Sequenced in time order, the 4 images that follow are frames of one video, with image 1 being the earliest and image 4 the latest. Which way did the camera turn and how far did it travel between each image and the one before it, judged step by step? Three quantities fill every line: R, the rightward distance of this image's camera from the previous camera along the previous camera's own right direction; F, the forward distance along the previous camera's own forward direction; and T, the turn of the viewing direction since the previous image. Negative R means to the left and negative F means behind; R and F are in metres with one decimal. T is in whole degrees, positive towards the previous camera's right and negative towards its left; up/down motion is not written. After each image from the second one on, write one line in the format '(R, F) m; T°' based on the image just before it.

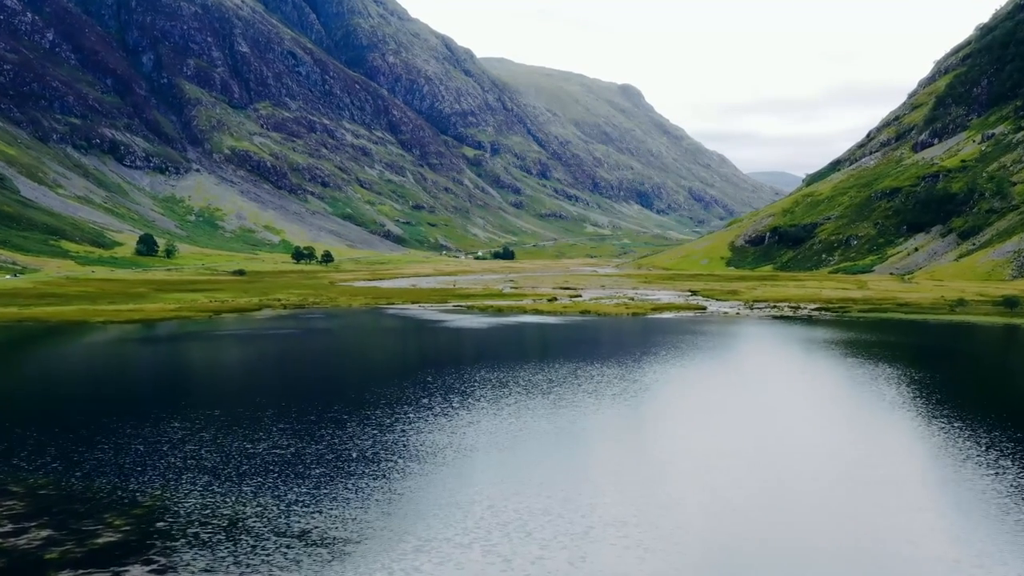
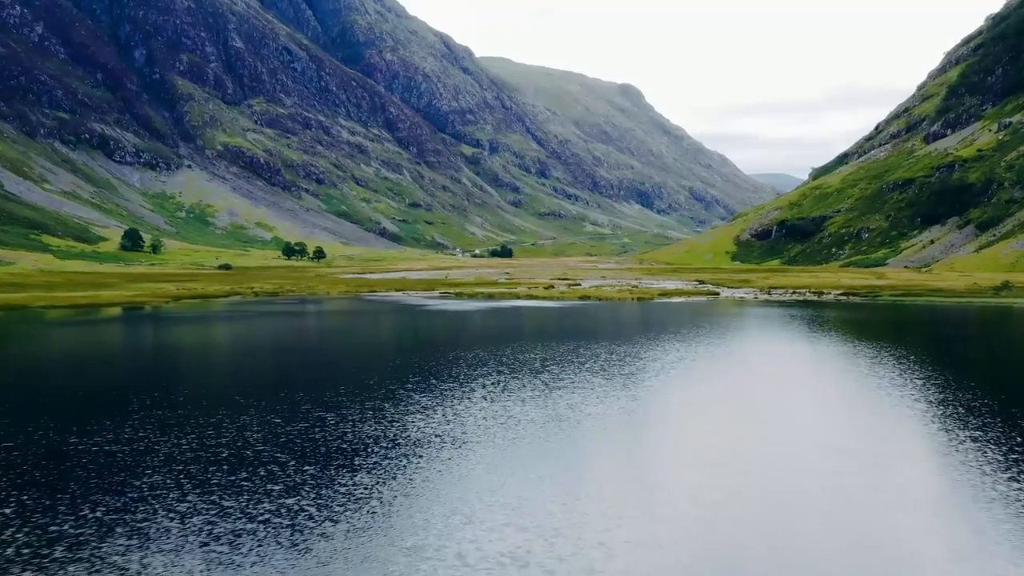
(+0.8, +8.1) m; 0°
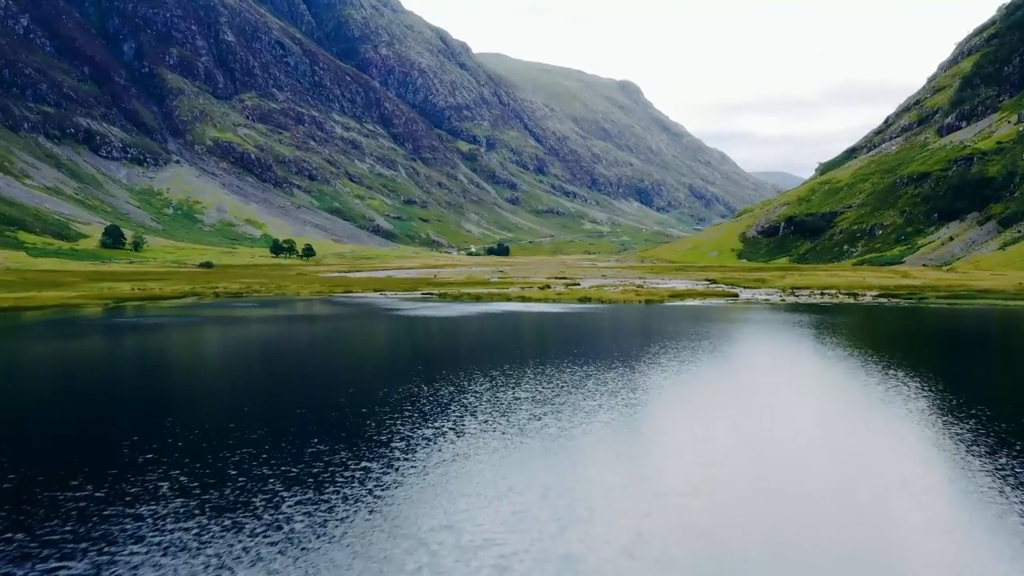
(+0.7, +9.0) m; 0°
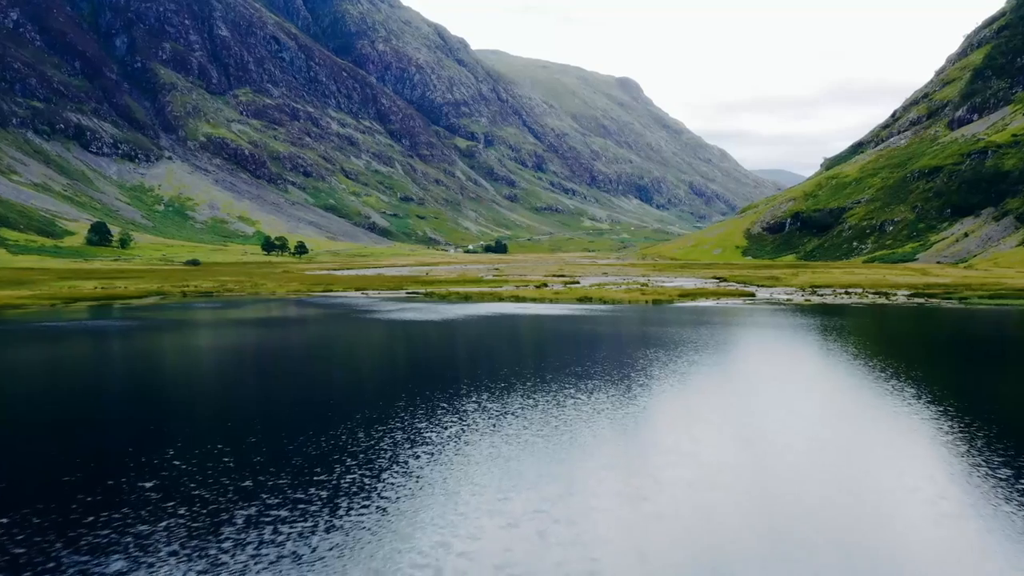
(+0.6, +6.2) m; 0°
